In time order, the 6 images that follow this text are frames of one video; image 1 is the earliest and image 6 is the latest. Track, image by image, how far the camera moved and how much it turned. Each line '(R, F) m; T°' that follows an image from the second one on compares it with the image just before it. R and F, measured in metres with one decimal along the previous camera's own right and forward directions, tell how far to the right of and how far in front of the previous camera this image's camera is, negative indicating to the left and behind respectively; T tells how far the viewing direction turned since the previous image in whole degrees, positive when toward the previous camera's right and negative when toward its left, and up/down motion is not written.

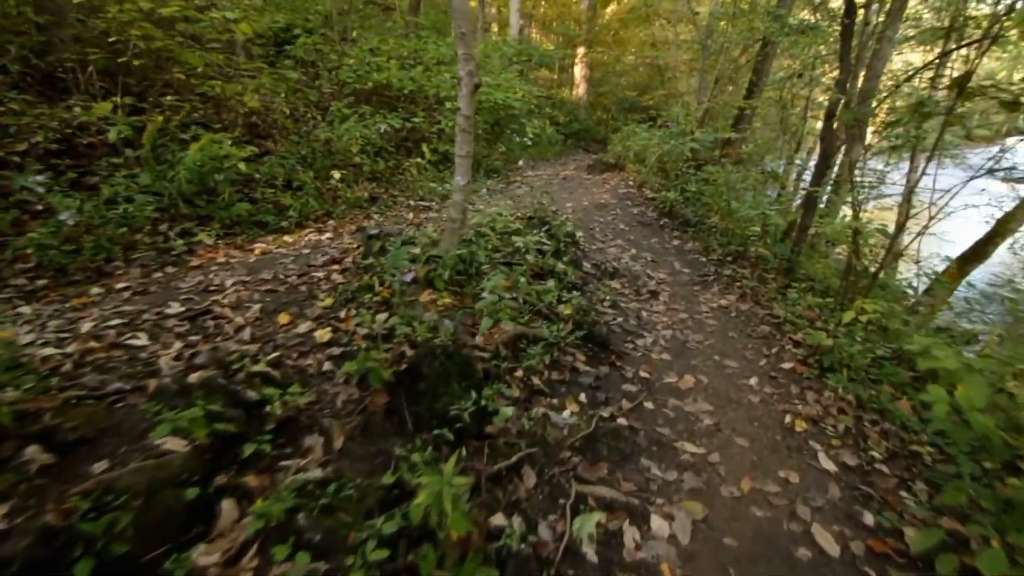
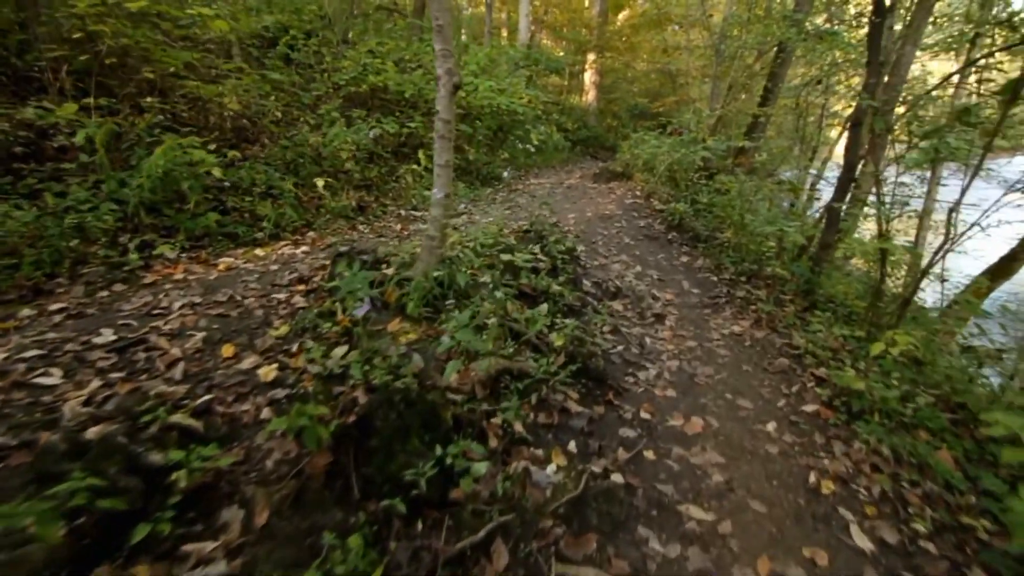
(+0.2, +0.5) m; -1°
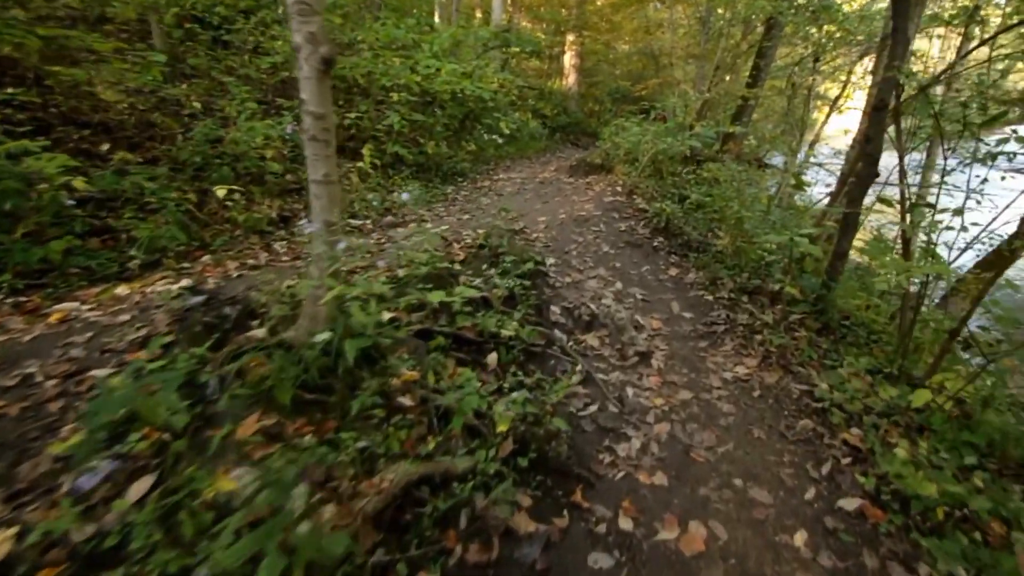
(+0.4, +1.2) m; +1°
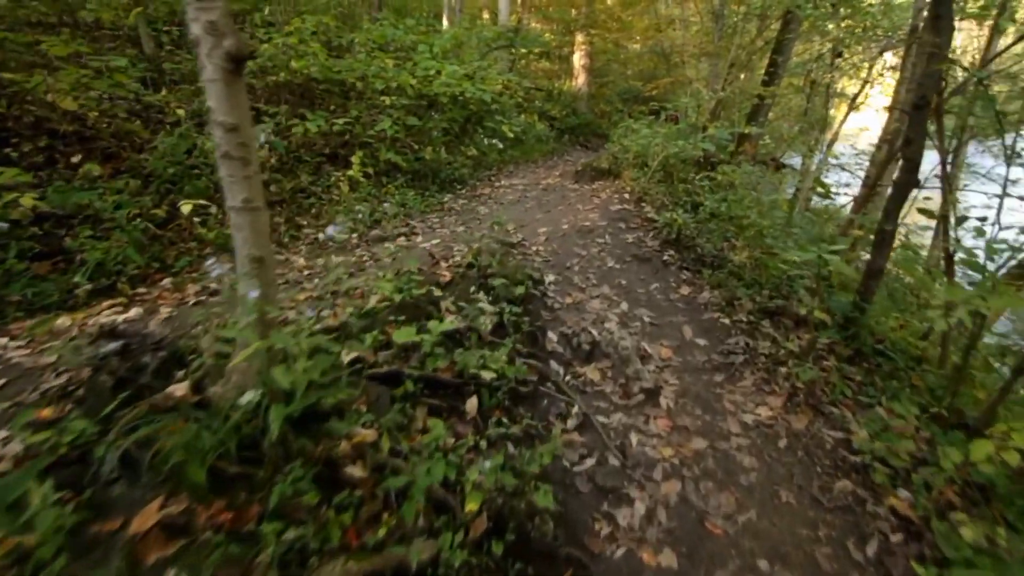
(+0.2, +0.5) m; -1°
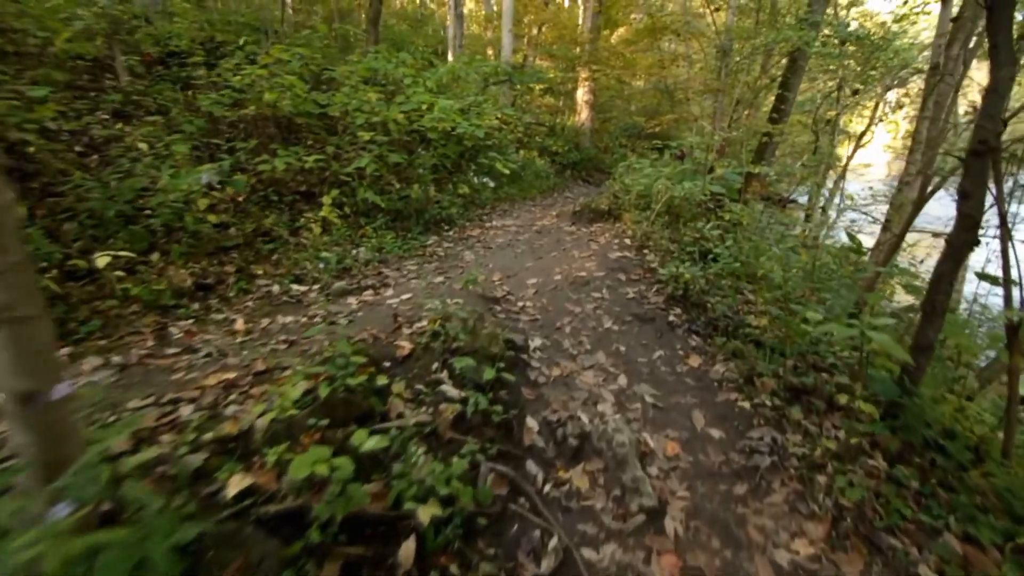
(+0.3, +0.8) m; -1°
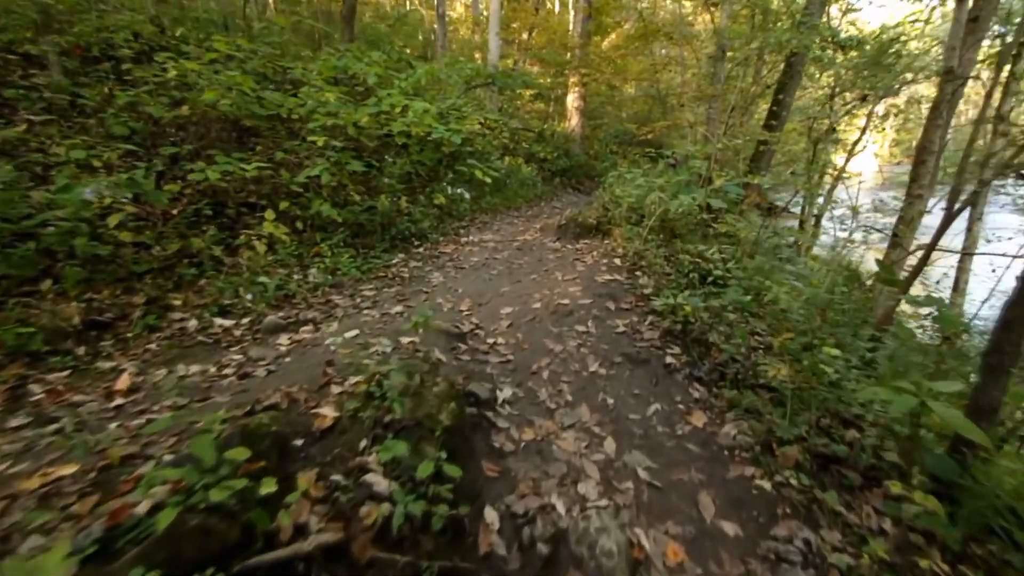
(+0.2, +0.9) m; +1°
